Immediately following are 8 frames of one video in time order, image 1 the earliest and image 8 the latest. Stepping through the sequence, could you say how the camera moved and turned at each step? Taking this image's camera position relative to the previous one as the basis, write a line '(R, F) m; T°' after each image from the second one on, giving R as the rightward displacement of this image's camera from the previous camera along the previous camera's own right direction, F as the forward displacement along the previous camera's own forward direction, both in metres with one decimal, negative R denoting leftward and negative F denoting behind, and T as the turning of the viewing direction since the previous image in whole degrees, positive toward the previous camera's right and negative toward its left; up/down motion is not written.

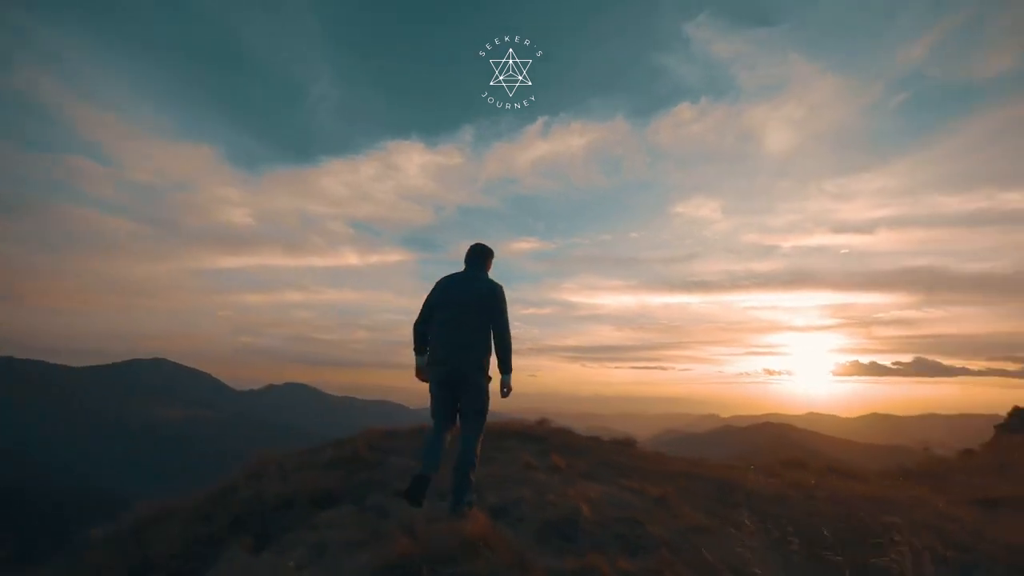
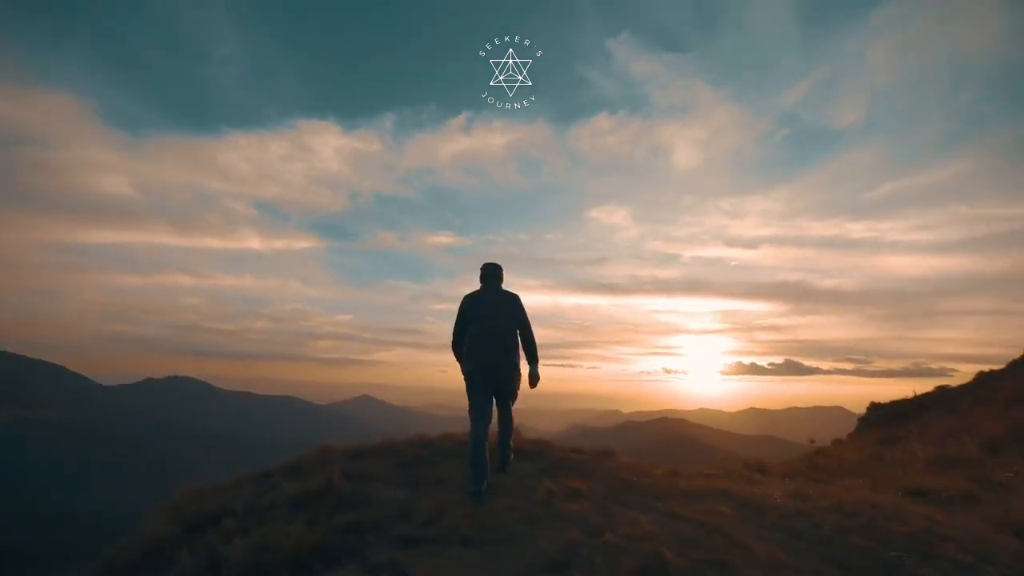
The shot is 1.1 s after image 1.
(-1.5, +1.5) m; +10°
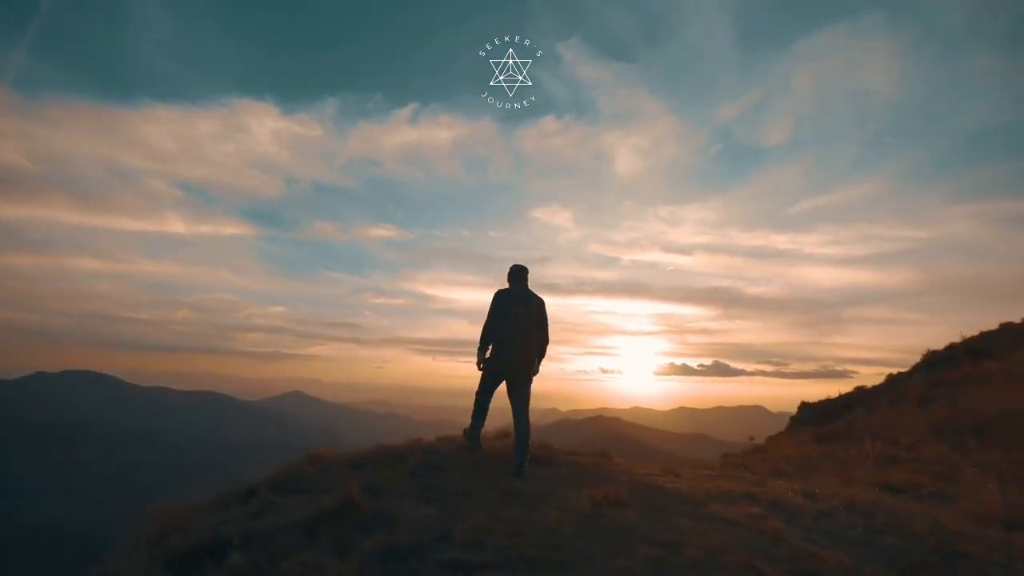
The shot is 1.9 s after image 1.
(-1.3, +0.9) m; +7°
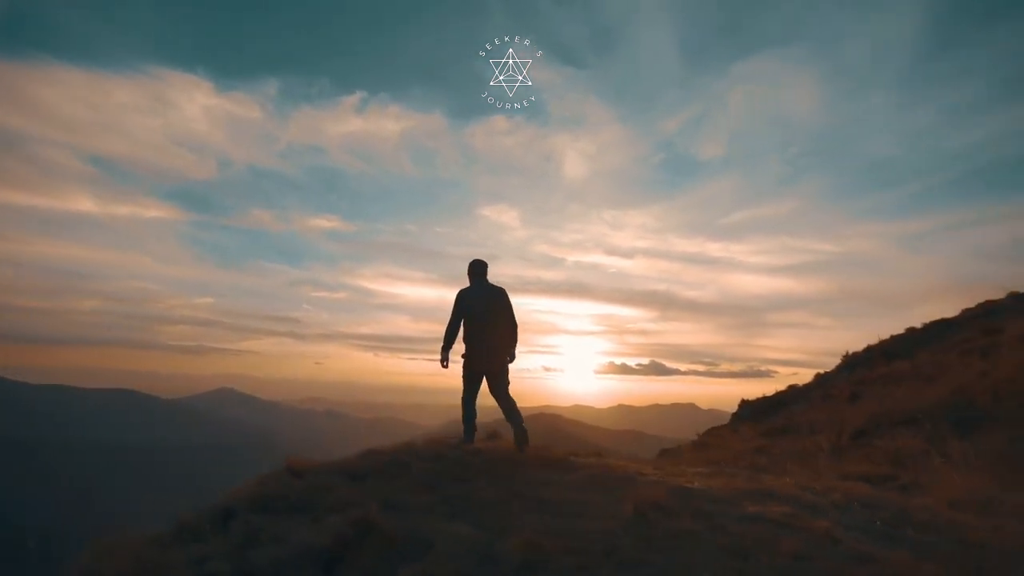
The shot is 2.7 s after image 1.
(-1.0, +0.9) m; +7°
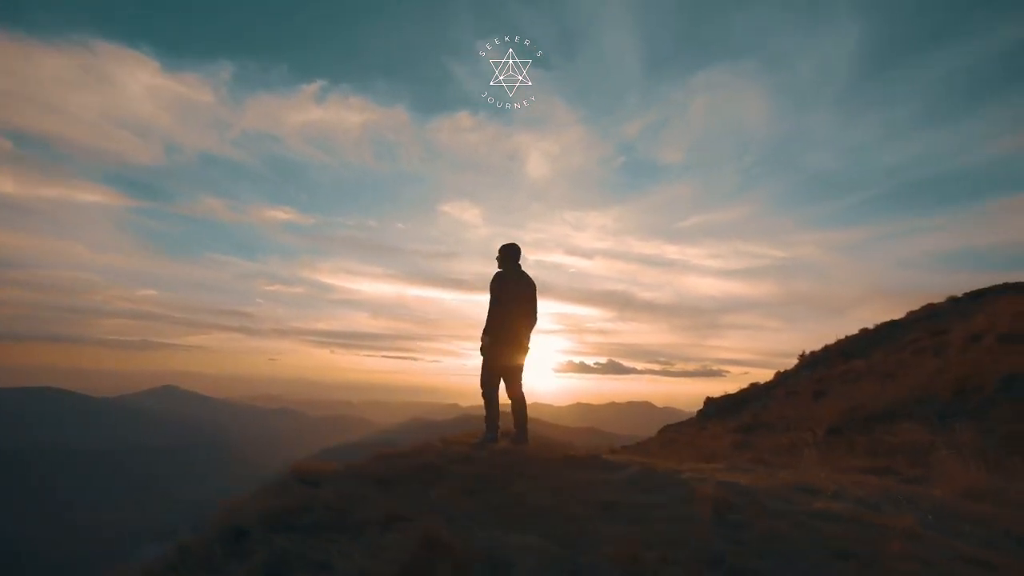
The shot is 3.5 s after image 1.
(-1.3, +0.8) m; +5°
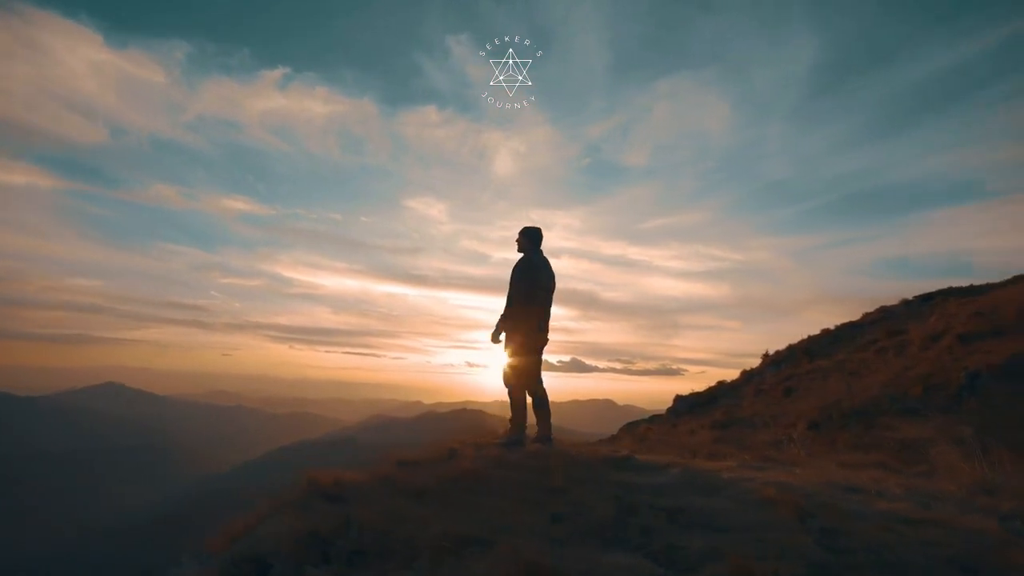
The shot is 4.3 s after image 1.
(-1.2, +0.8) m; +4°
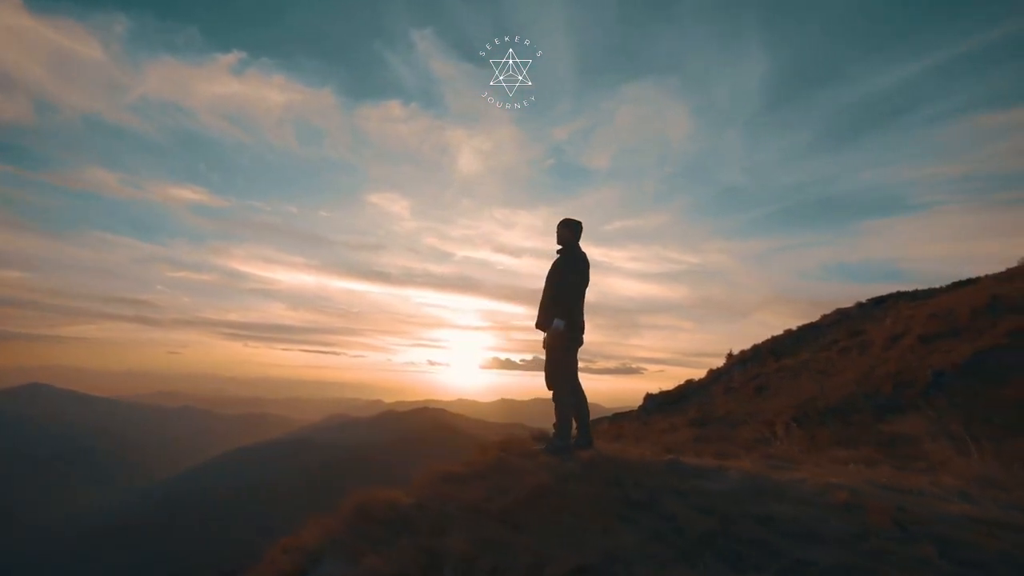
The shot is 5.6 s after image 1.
(-1.5, +0.6) m; +5°
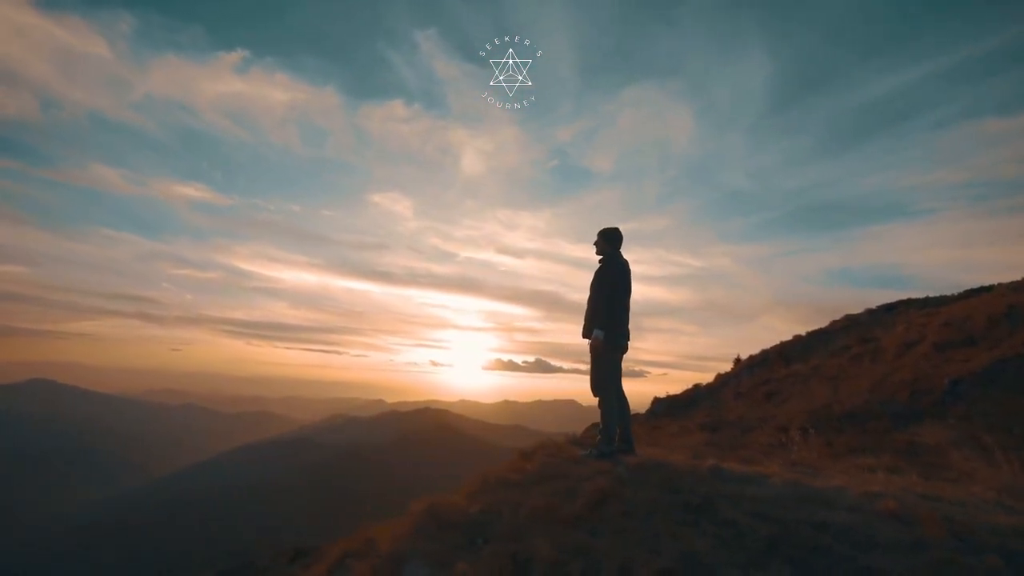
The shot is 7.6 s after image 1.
(-0.8, -0.2) m; 0°
